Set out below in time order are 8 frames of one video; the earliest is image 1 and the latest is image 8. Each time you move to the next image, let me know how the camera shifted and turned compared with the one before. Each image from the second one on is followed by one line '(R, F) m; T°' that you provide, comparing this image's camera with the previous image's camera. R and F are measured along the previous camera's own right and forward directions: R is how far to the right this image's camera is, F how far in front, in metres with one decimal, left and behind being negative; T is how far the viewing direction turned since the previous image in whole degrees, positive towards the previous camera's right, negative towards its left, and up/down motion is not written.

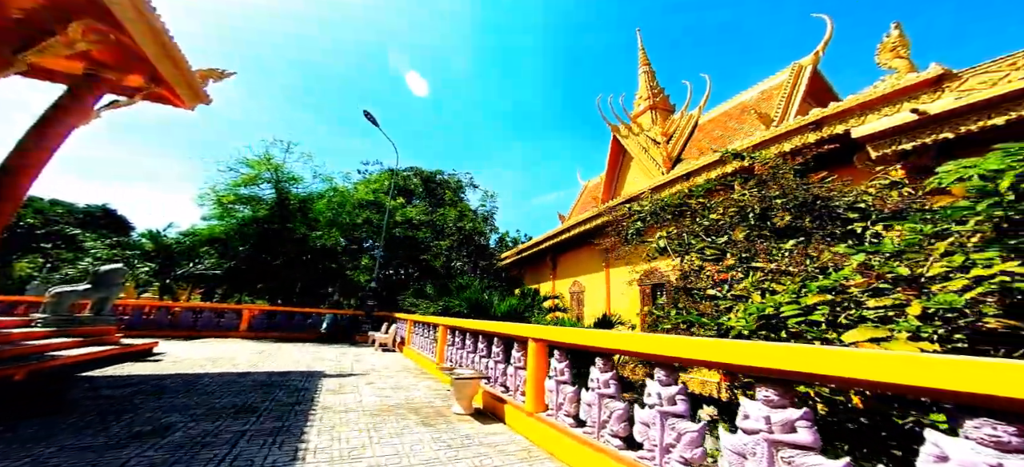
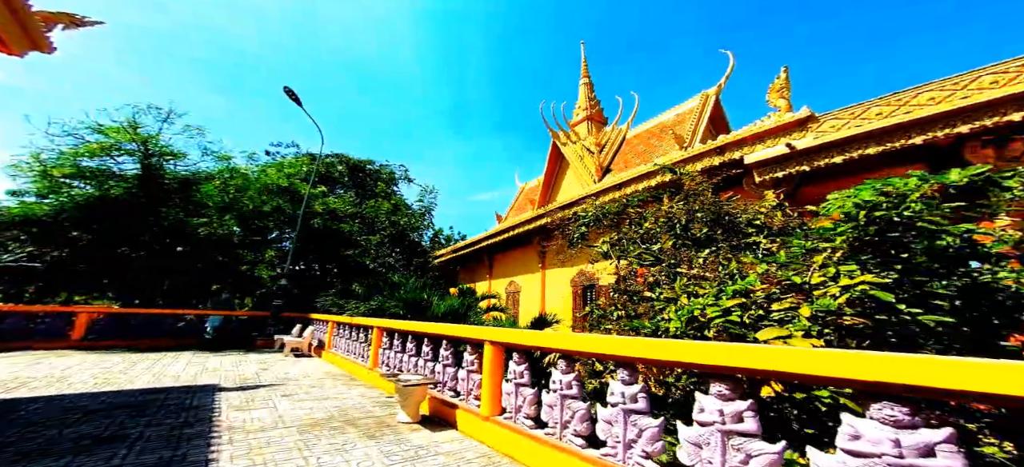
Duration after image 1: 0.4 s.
(-0.4, 0.0) m; +13°
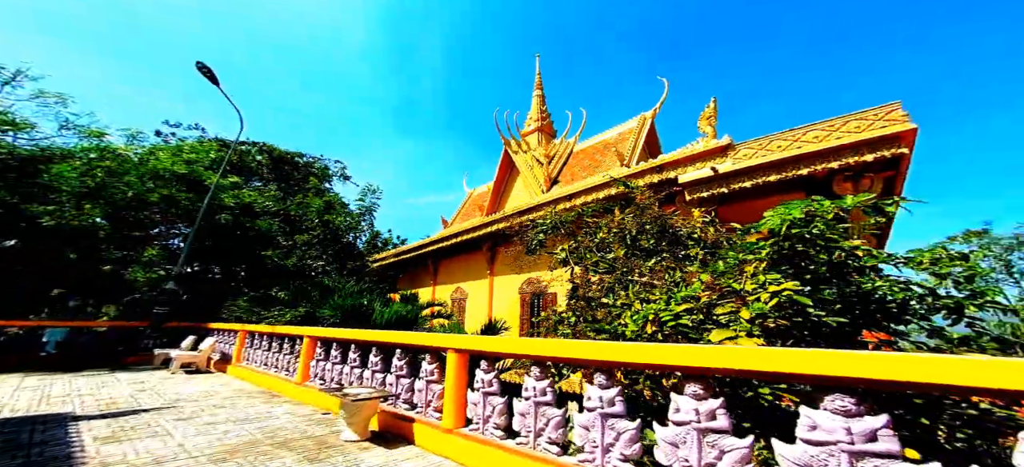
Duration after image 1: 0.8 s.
(-0.4, +0.1) m; +11°
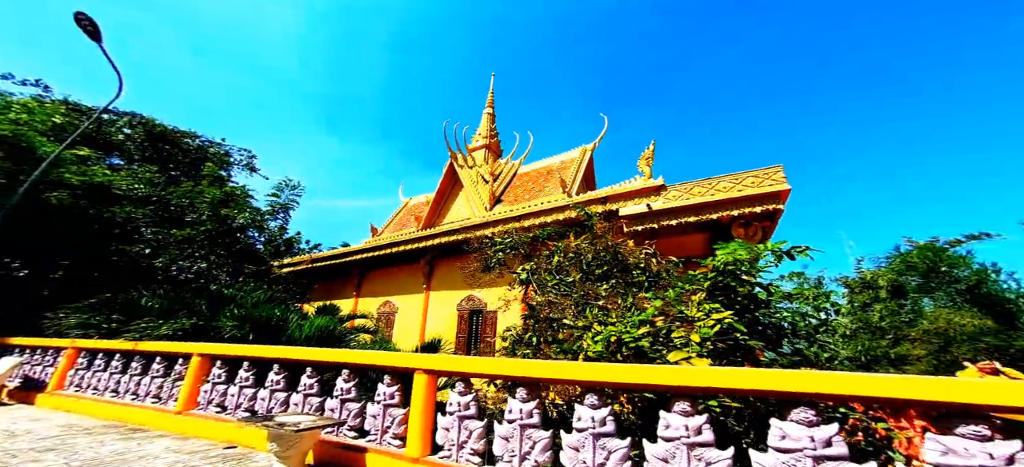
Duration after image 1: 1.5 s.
(-0.6, +0.1) m; +15°
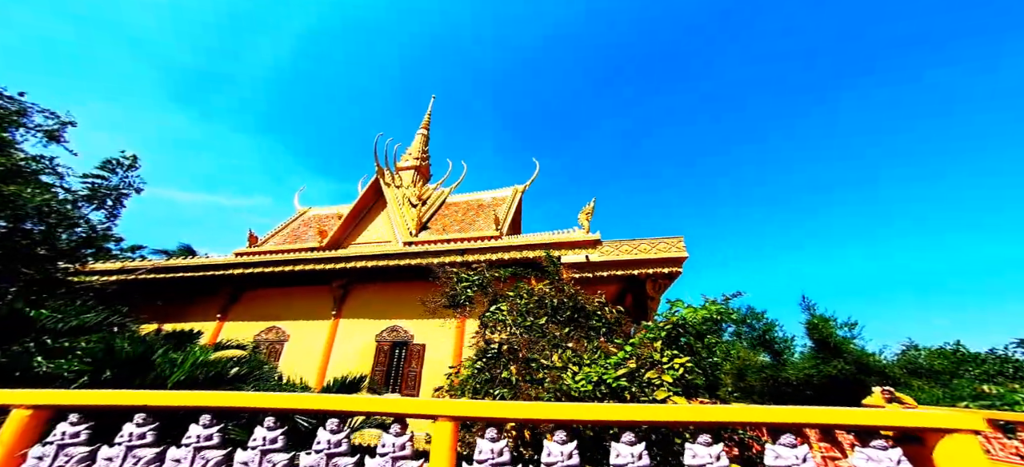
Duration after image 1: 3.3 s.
(-1.2, +0.2) m; +19°
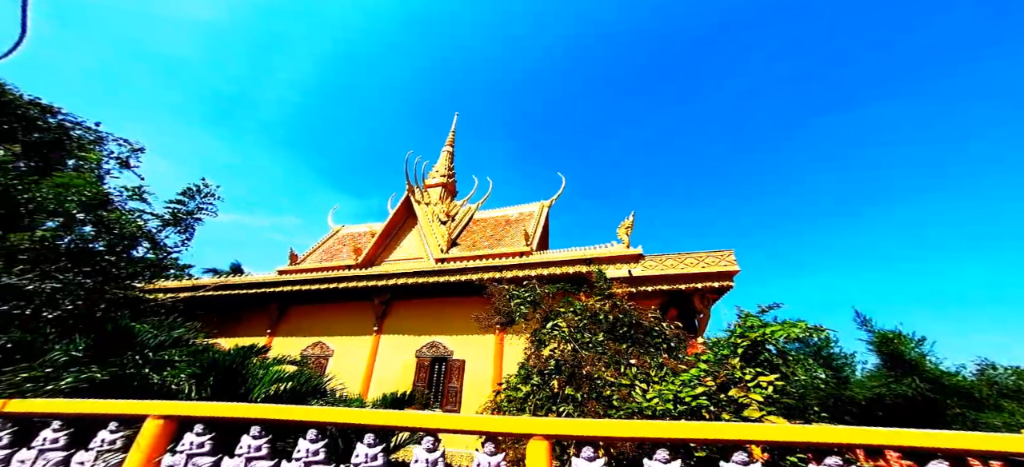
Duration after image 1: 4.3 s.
(-0.6, 0.0) m; -1°
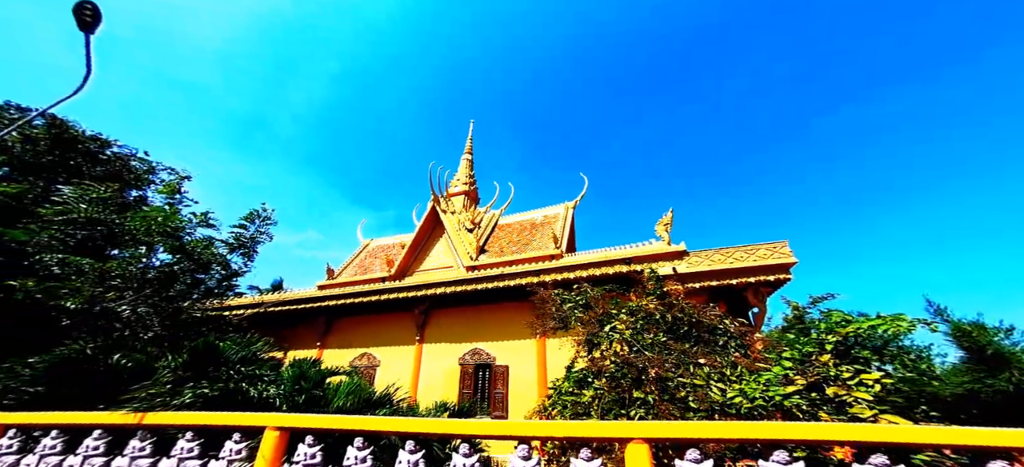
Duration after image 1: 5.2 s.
(-0.5, 0.0) m; -1°
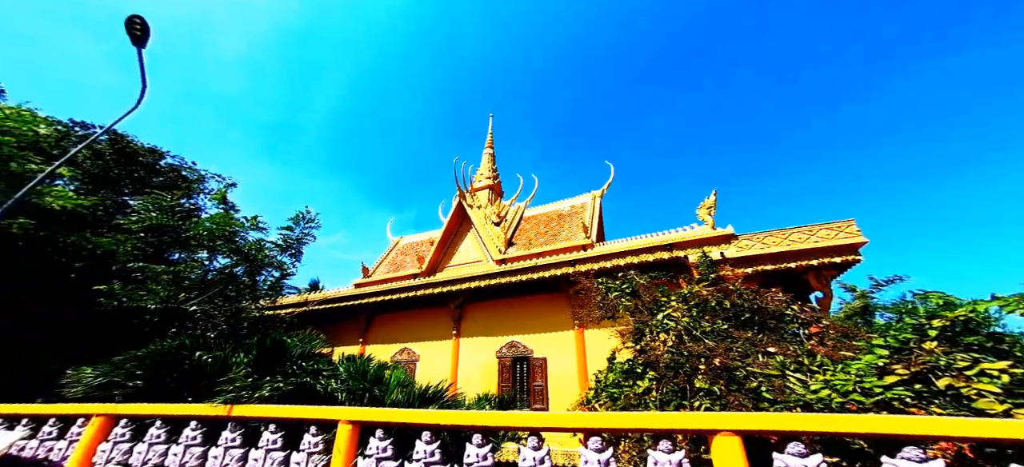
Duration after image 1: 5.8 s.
(-0.3, +0.1) m; -2°
